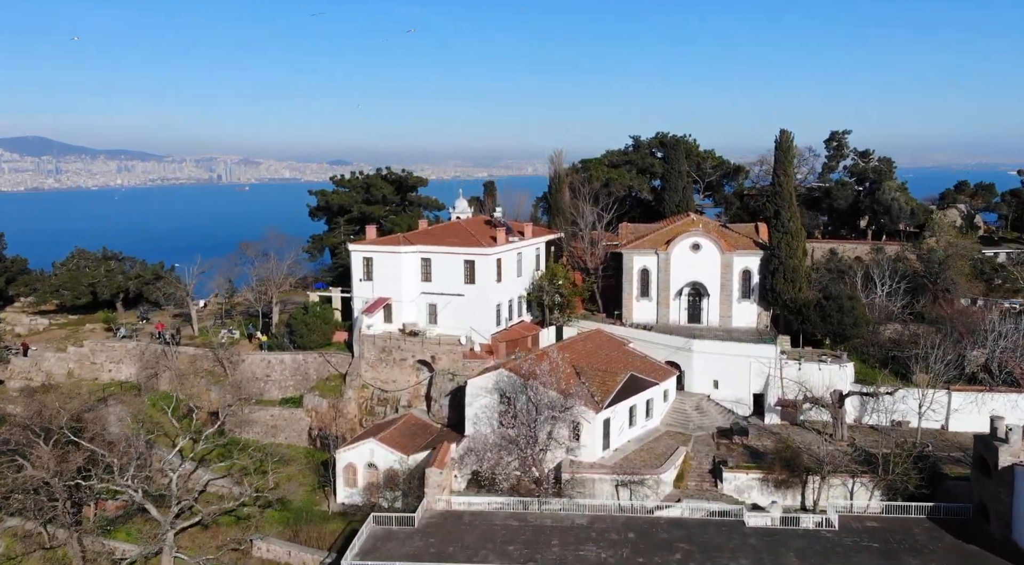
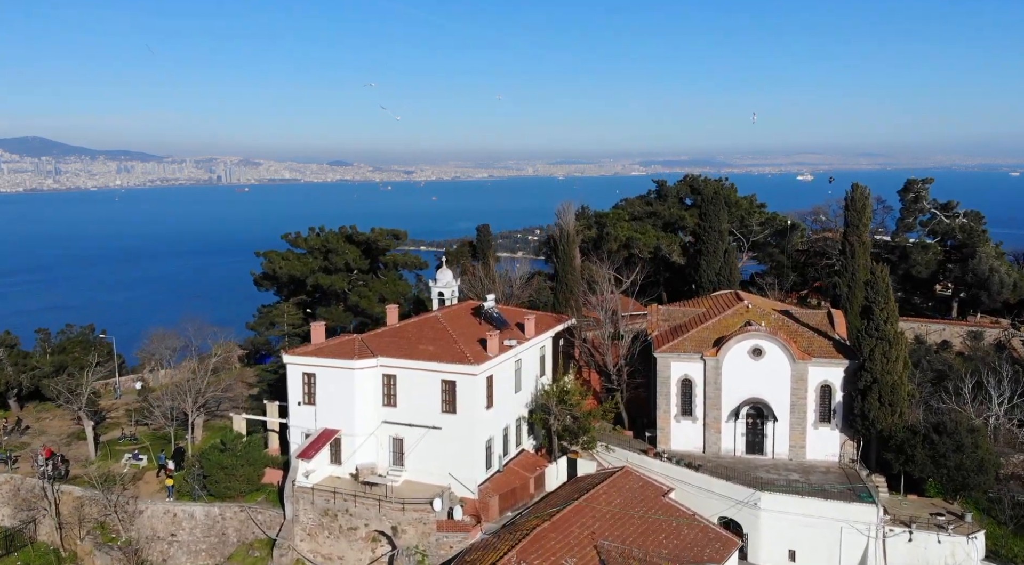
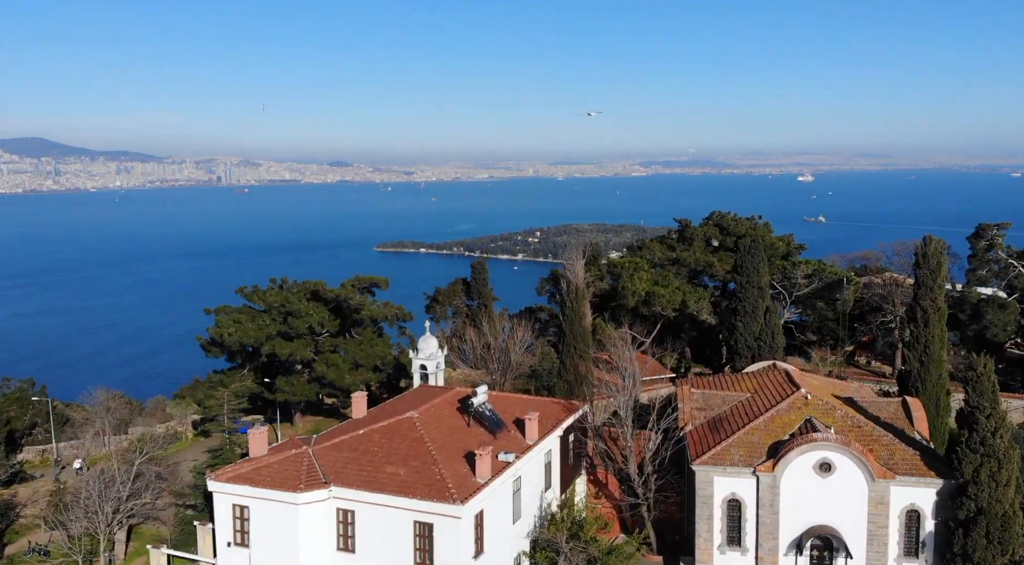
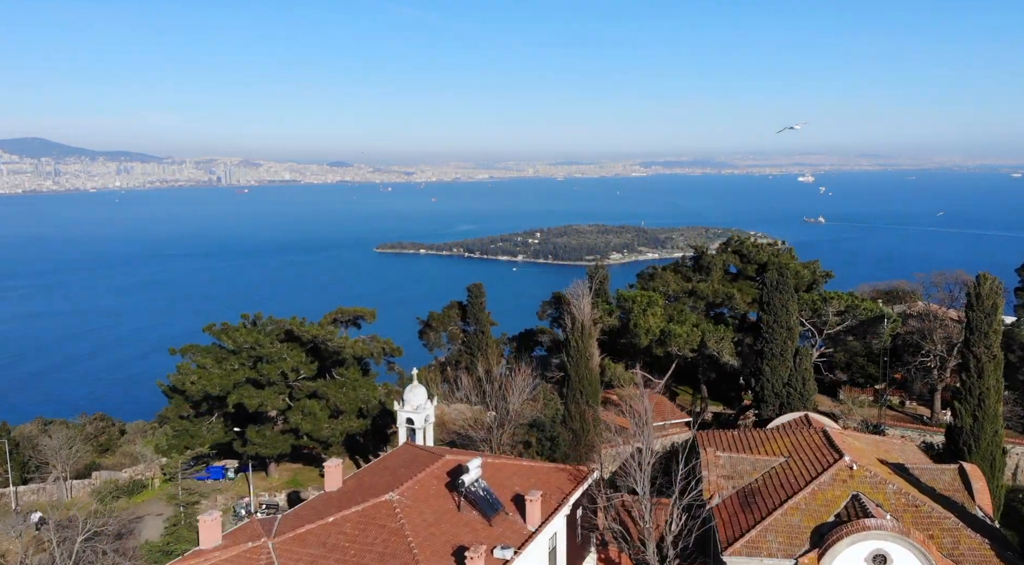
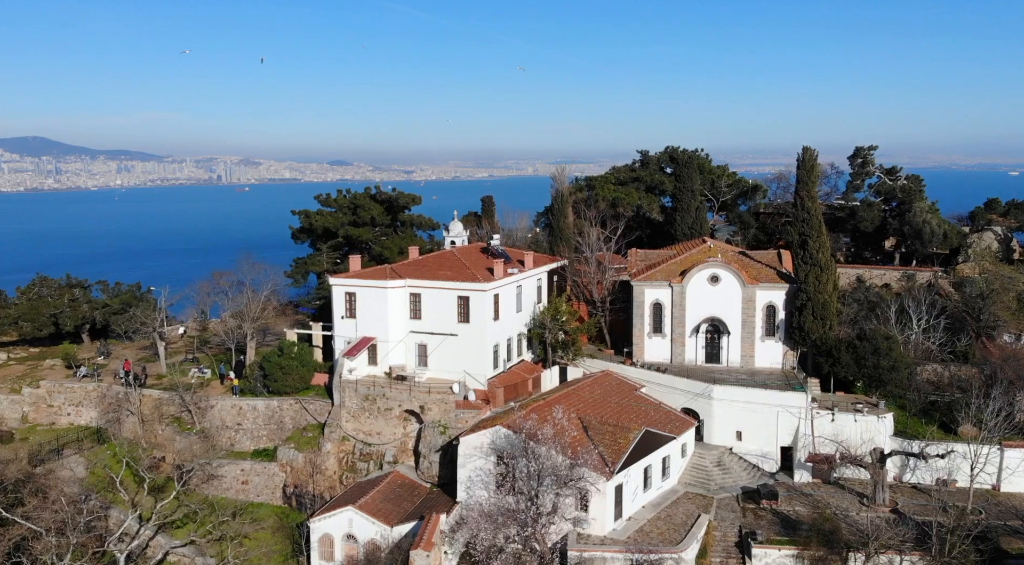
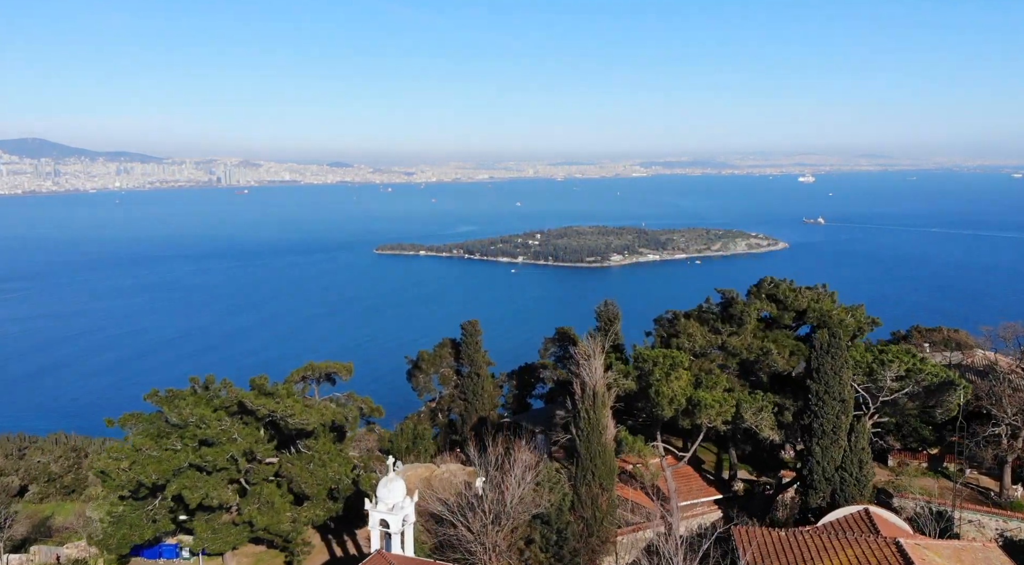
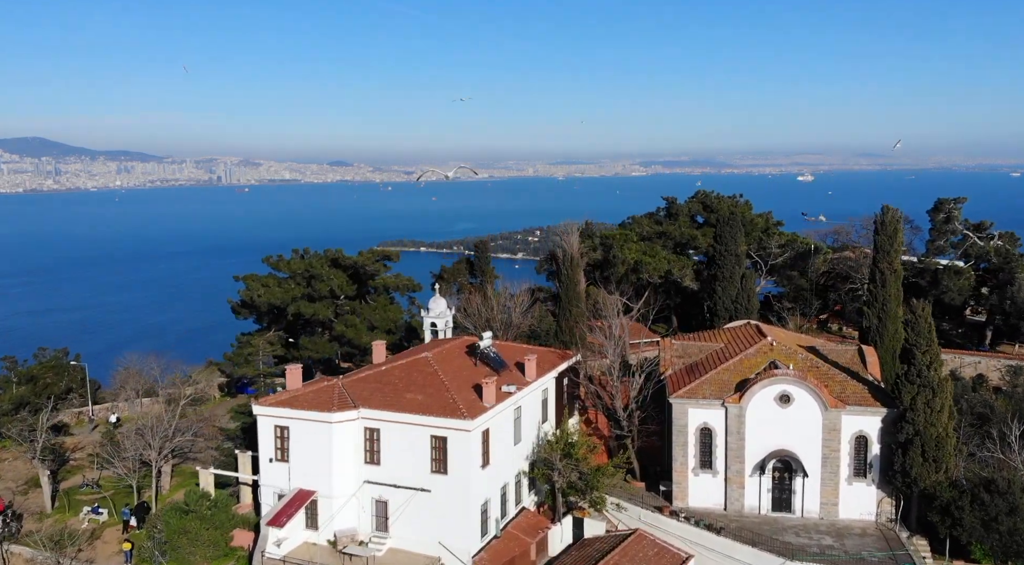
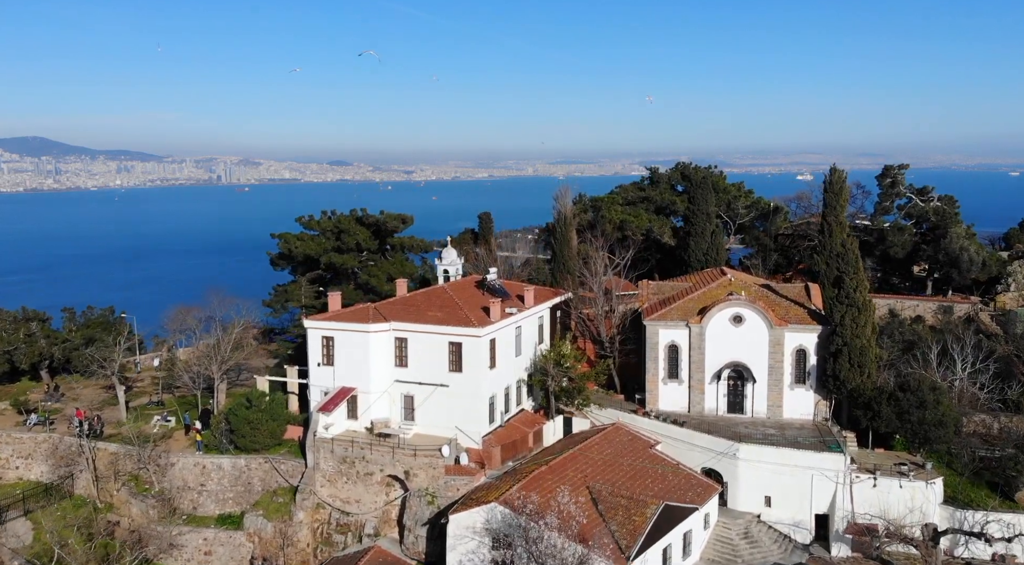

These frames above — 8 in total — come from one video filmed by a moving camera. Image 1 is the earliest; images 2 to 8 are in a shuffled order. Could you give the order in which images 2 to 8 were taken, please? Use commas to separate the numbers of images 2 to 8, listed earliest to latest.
5, 8, 2, 7, 3, 4, 6
